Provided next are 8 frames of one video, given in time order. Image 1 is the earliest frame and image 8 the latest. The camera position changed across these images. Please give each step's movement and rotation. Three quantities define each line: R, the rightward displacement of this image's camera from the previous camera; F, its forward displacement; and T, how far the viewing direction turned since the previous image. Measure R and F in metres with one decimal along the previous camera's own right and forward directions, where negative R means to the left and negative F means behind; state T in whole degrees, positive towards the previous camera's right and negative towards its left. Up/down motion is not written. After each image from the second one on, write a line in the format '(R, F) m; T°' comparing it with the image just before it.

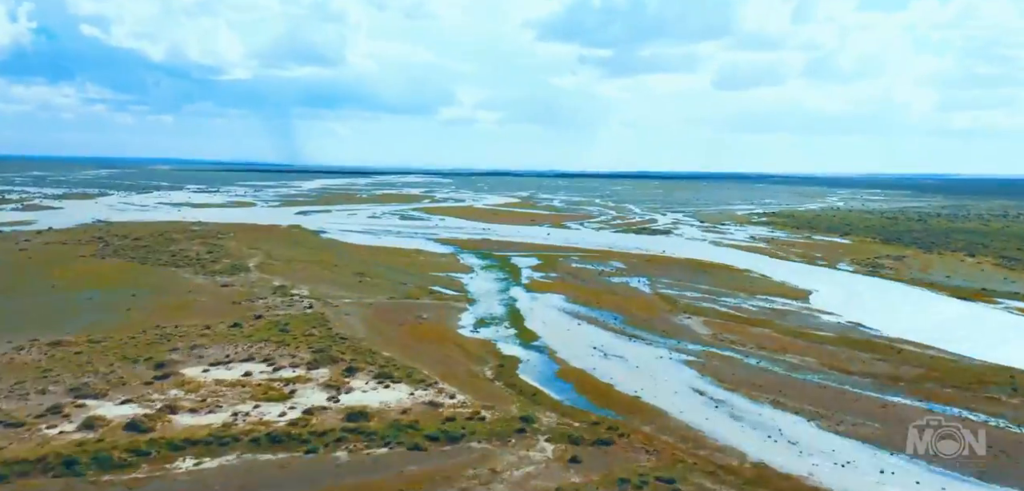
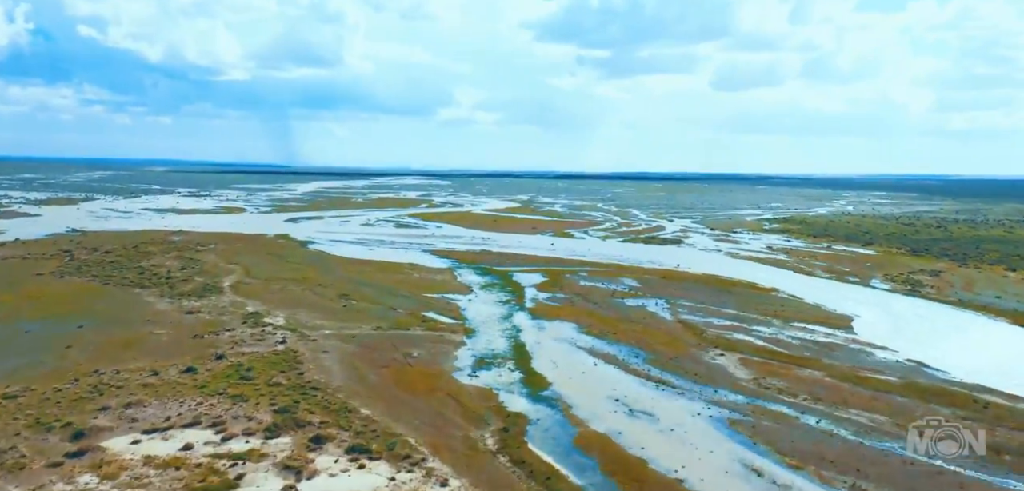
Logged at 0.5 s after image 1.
(-0.1, +2.4) m; 0°
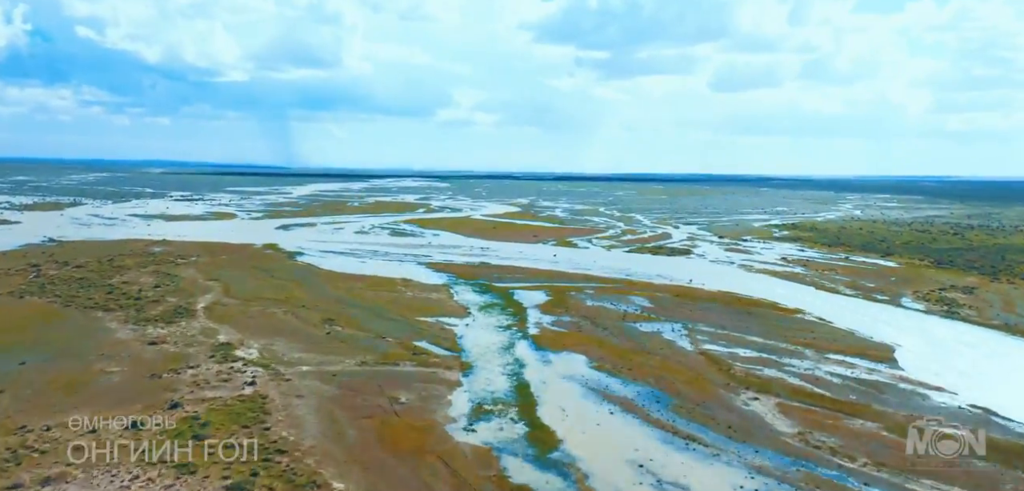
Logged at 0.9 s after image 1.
(-0.1, +1.9) m; 0°
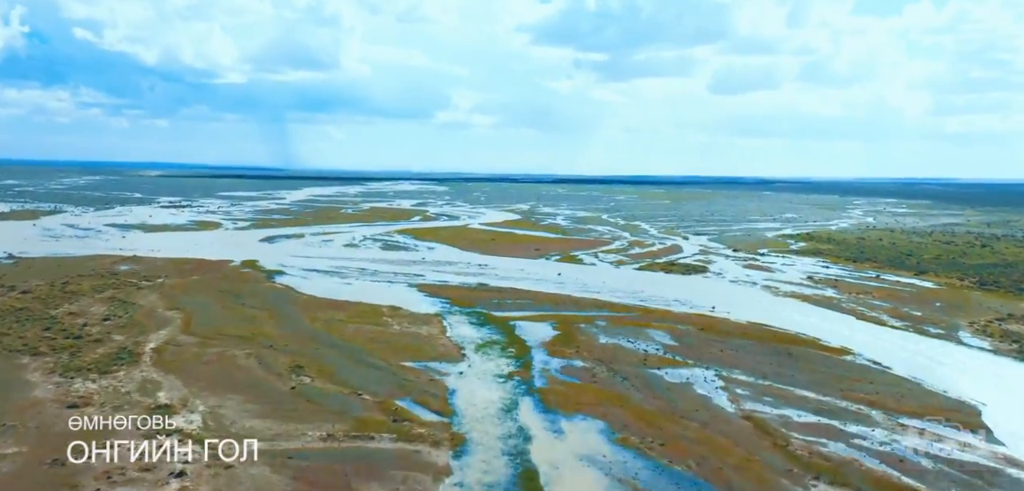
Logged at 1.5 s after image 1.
(-0.1, +3.0) m; 0°
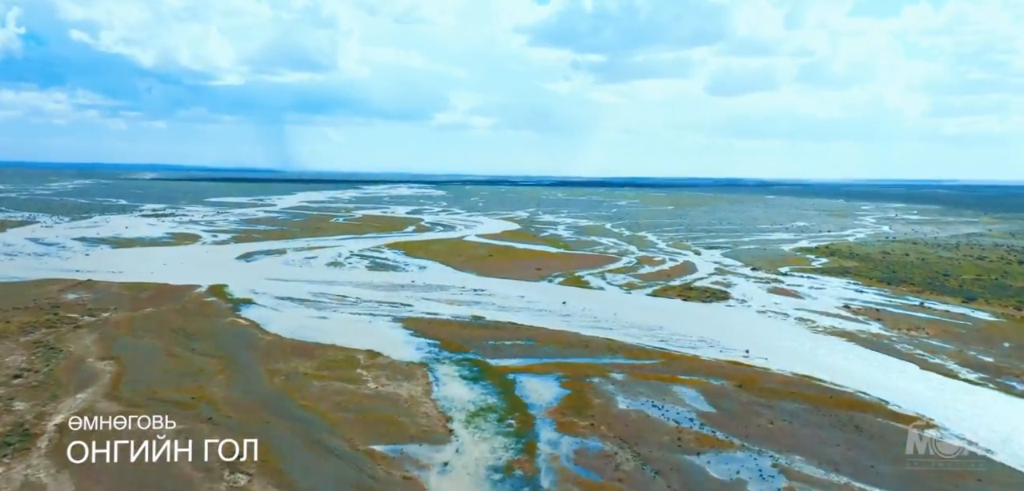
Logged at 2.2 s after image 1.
(0.0, +3.6) m; 0°
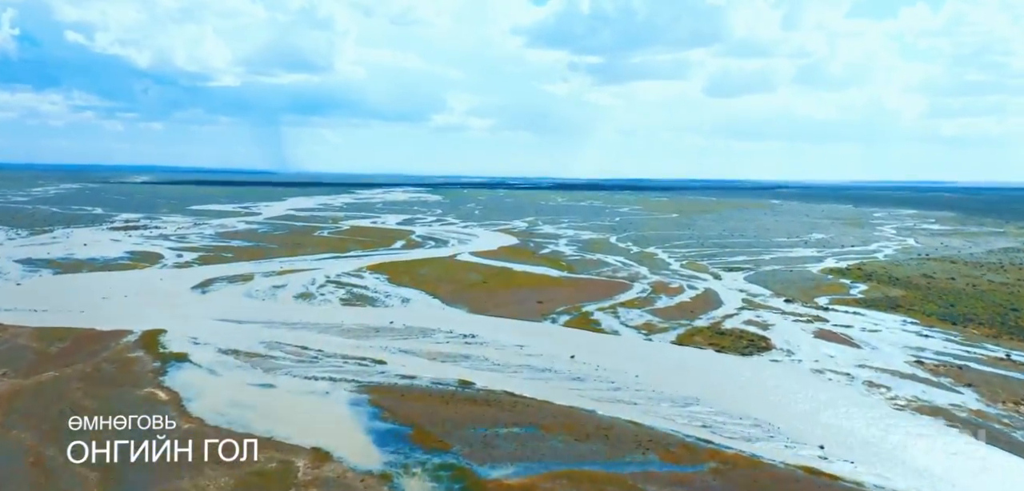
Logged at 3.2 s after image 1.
(0.0, +5.3) m; 0°
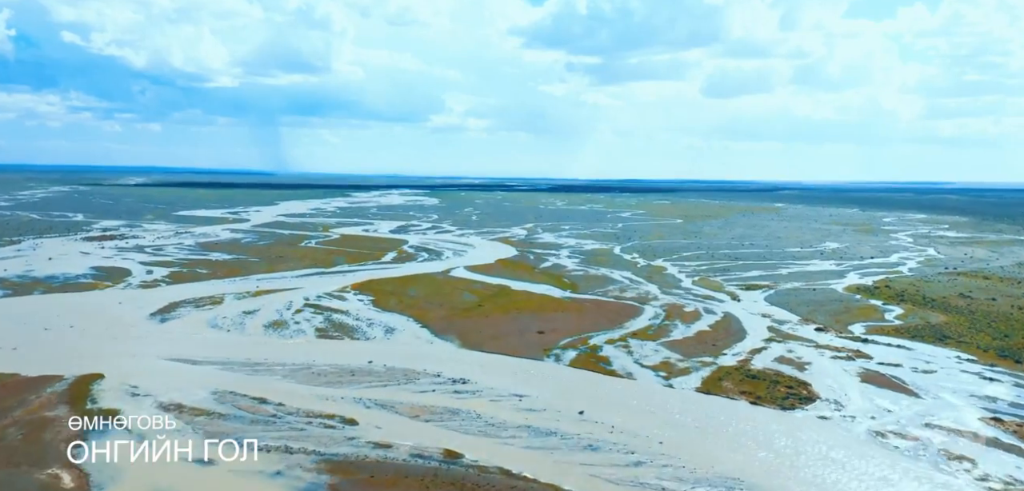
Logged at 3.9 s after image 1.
(0.0, +3.8) m; 0°
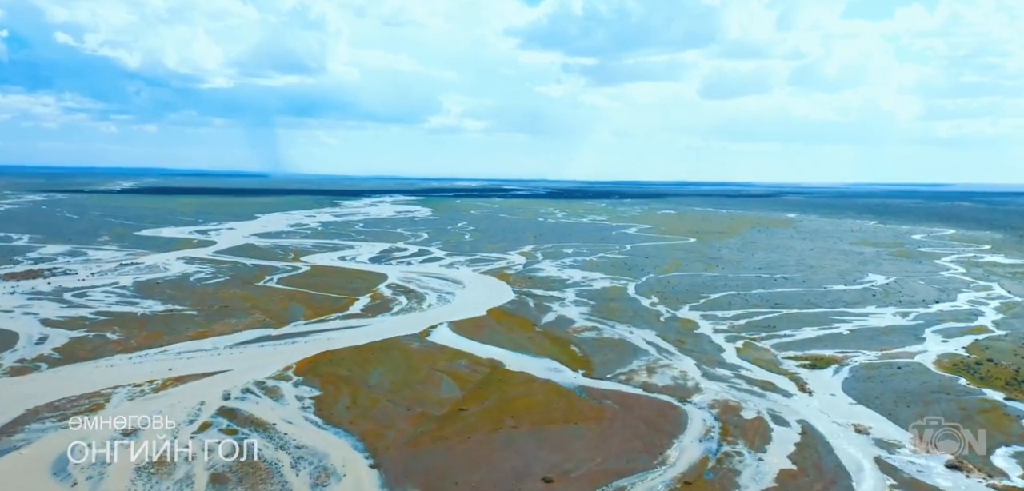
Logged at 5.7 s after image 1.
(+0.1, +9.9) m; 0°
